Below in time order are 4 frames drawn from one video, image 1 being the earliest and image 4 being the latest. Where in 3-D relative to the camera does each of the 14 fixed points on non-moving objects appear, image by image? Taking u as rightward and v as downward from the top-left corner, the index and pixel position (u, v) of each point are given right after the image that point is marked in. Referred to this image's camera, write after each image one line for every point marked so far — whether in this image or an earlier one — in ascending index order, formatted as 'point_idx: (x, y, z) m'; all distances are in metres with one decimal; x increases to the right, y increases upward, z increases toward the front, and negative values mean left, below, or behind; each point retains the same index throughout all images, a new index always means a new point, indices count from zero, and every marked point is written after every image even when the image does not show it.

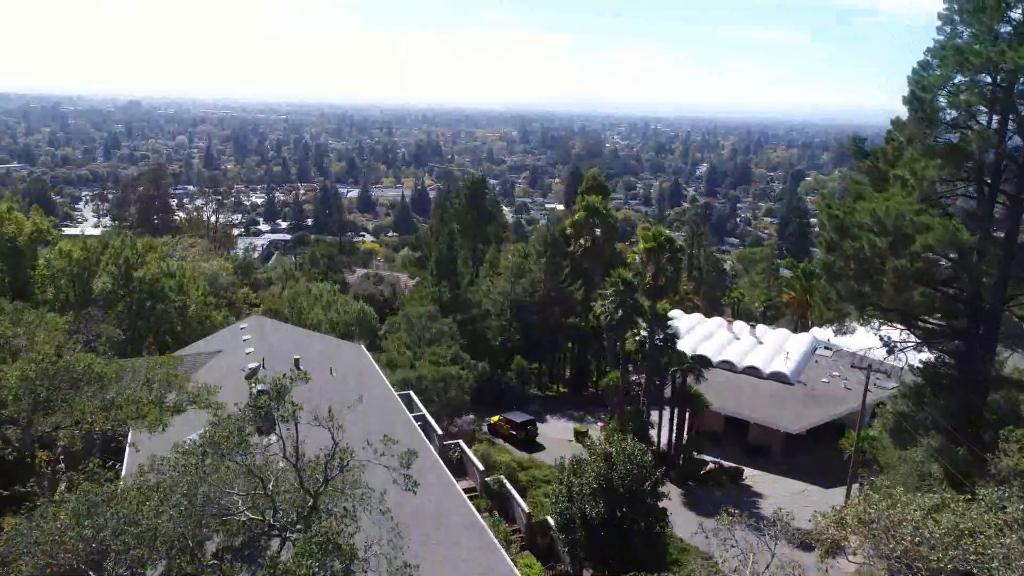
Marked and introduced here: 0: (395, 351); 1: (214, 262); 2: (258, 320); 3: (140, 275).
0: (-2.6, -1.5, +16.2) m
1: (-7.6, +0.6, +18.4) m
2: (-4.4, -0.6, +12.4) m
3: (-7.0, +0.2, +13.2) m
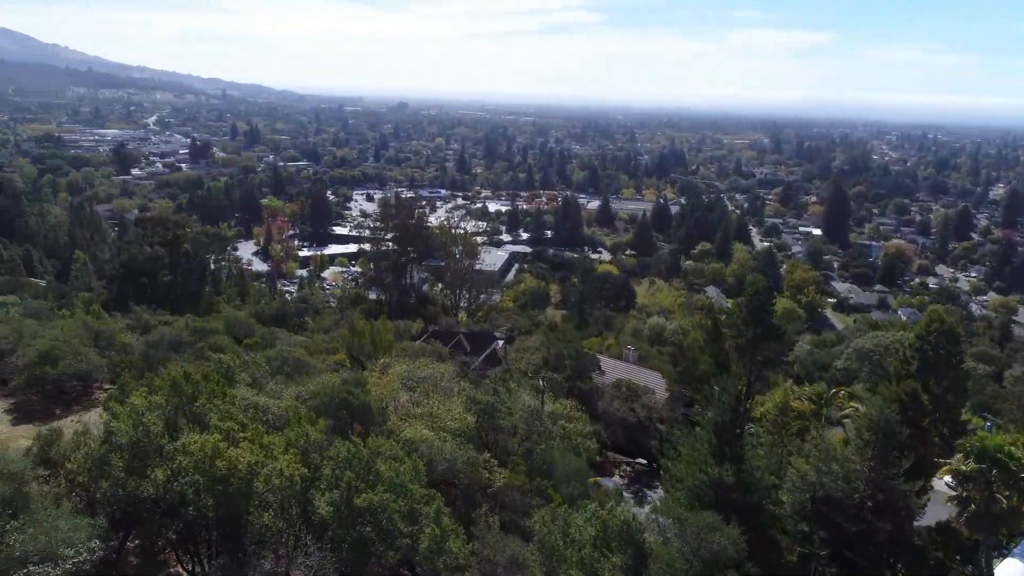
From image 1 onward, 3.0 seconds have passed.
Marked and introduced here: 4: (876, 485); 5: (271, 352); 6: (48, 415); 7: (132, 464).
0: (+2.6, -5.2, +12.1) m
1: (-1.3, -2.8, +15.7) m
2: (-0.1, -4.2, +9.0) m
3: (-2.2, -3.2, +10.6) m
4: (+7.6, -4.1, +14.9) m
5: (-6.6, -1.7, +19.6) m
6: (-11.3, -3.1, +17.4) m
7: (-5.5, -2.6, +10.4) m
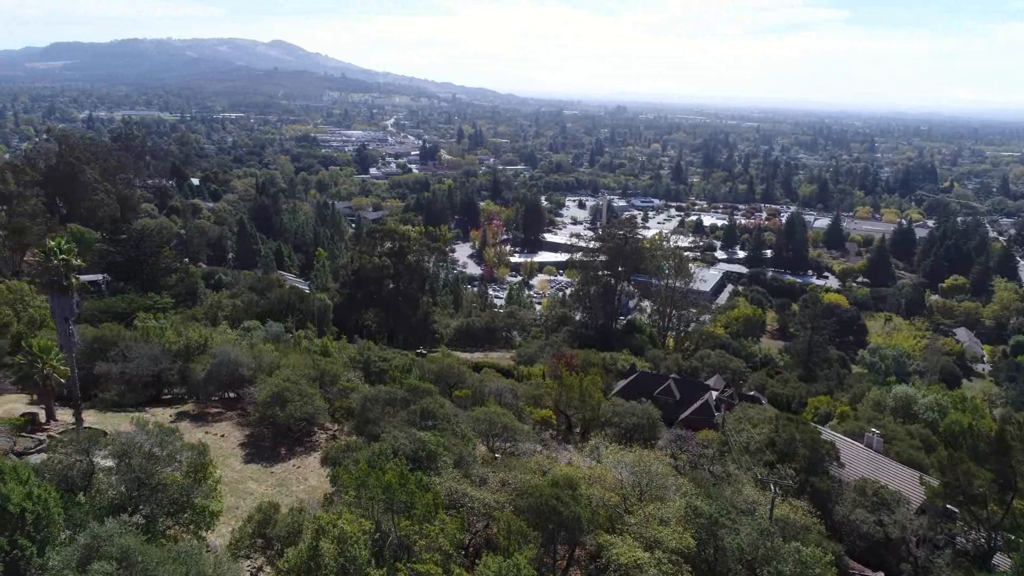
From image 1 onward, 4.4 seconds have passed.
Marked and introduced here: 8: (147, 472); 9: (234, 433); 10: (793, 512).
0: (+5.6, -7.4, +9.3) m
1: (+3.1, -4.7, +13.8) m
2: (+2.2, -6.1, +7.1) m
3: (+0.7, -4.9, +9.2) m
4: (+11.3, -6.7, +10.6) m
5: (-0.9, -3.3, +19.1) m
6: (-6.0, -4.3, +18.2) m
7: (-2.4, -4.1, +10.0) m
8: (-5.7, -2.9, +11.1) m
9: (-7.6, -3.9, +19.4) m
10: (+7.0, -5.6, +17.9) m
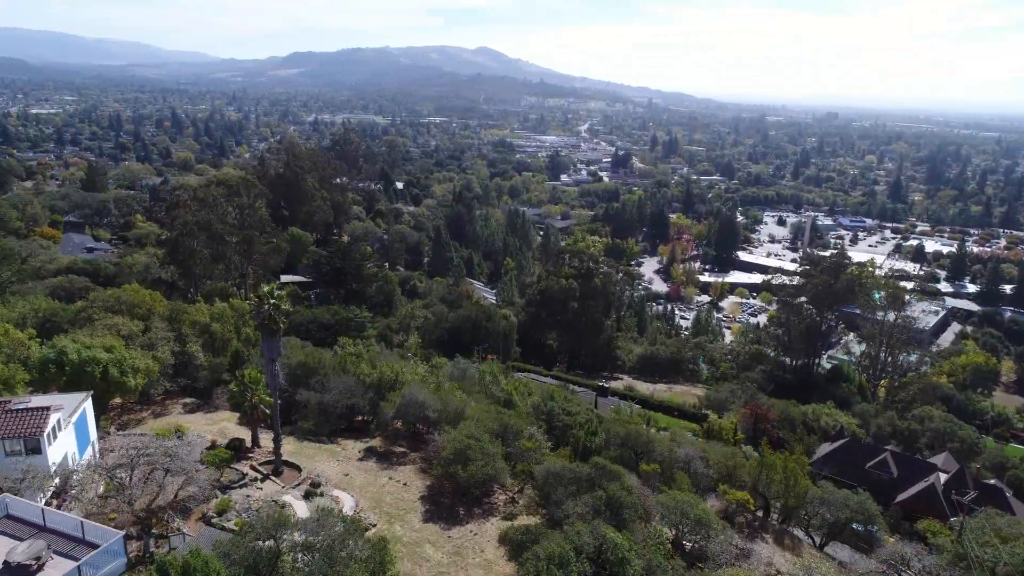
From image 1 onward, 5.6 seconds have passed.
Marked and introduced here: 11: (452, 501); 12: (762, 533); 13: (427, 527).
0: (+7.4, -9.4, +6.3) m
1: (+6.2, -6.7, +11.2) m
2: (+3.6, -7.9, +5.0) m
3: (+2.8, -6.6, +7.3) m
4: (+13.2, -9.1, +6.1) m
5: (+3.8, -5.0, +17.3) m
6: (-1.5, -5.6, +17.8) m
7: (0.0, -5.6, +8.9) m
8: (-2.8, -4.2, +10.8) m
9: (-2.6, -5.2, +19.3) m
10: (+11.0, -7.9, +14.2) m
11: (-1.6, -5.5, +18.3) m
12: (+6.9, -6.7, +19.6) m
13: (-2.0, -5.7, +17.1) m
